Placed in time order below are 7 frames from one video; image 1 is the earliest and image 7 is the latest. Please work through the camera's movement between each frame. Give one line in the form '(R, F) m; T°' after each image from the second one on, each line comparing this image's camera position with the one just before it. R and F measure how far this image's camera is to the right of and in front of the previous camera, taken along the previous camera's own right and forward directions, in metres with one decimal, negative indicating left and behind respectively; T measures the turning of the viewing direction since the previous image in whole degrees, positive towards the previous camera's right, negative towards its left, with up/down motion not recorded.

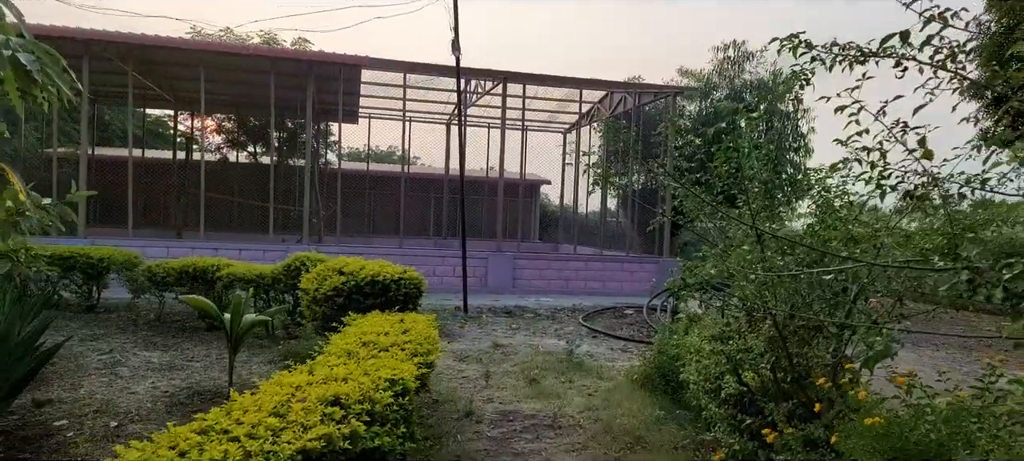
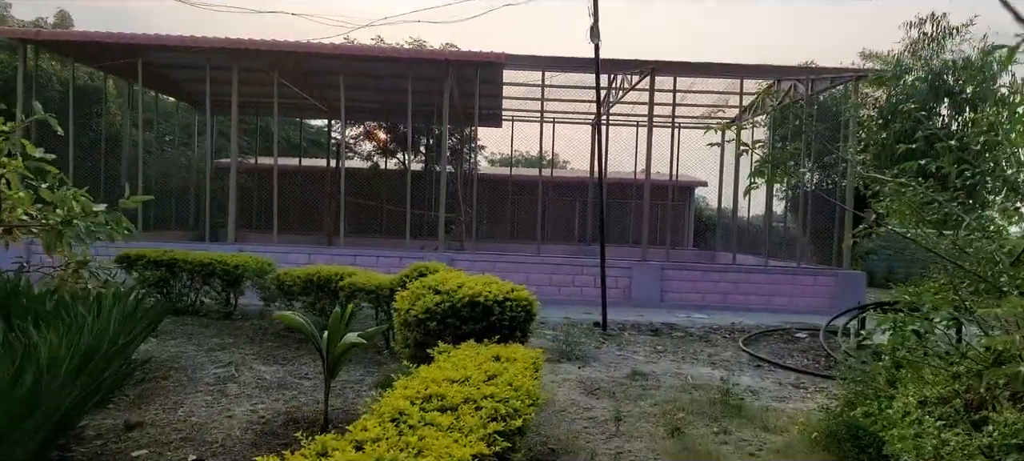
(+0.1, +0.8) m; -13°
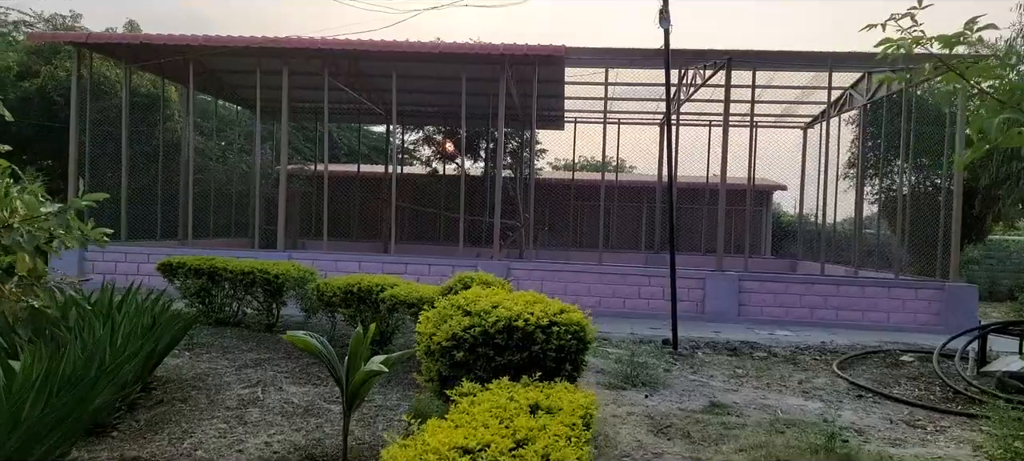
(+0.1, +0.6) m; -6°
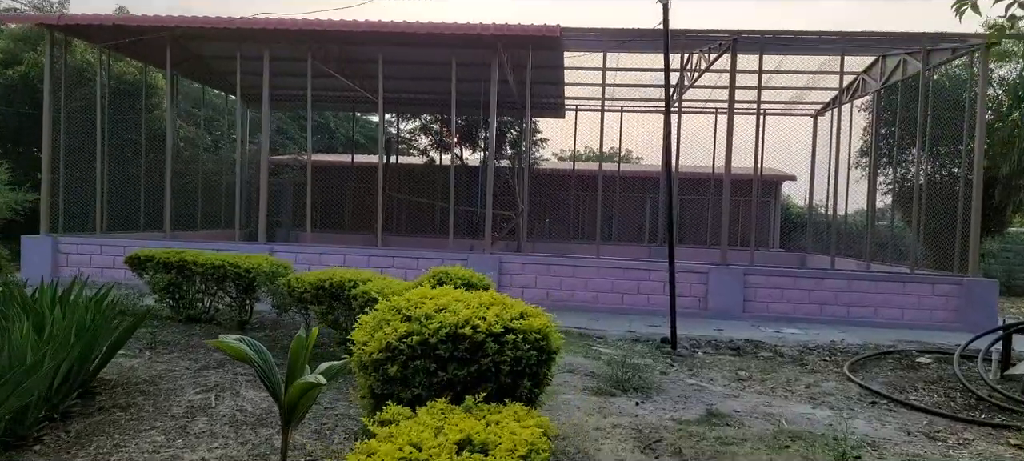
(+0.2, +0.4) m; -1°
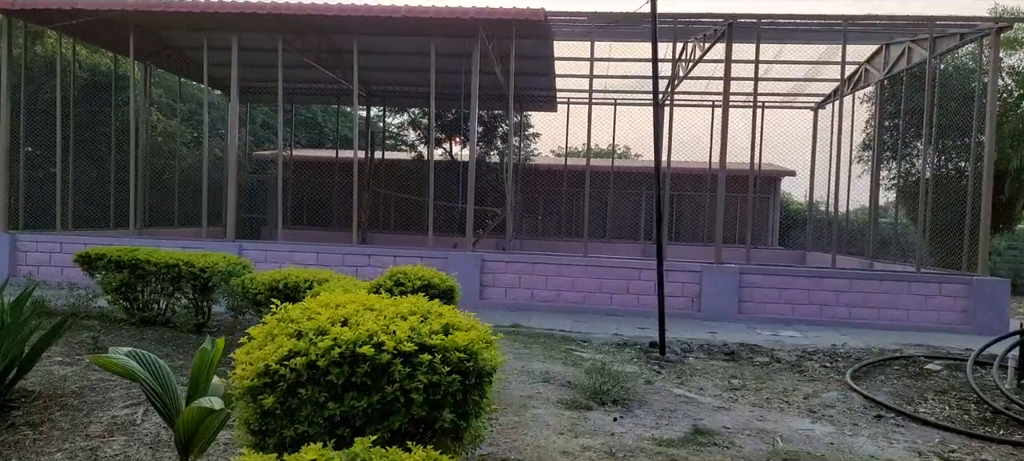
(+0.2, +0.4) m; 0°
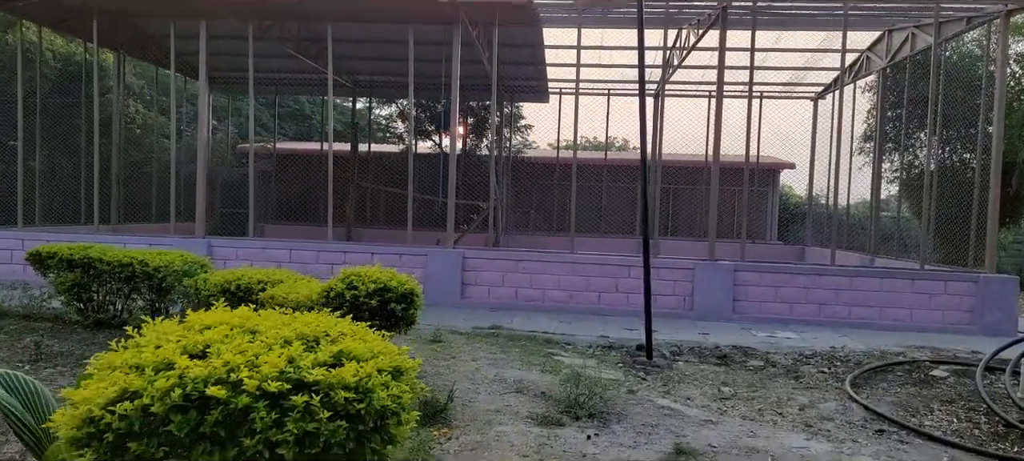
(+0.2, +0.4) m; 0°
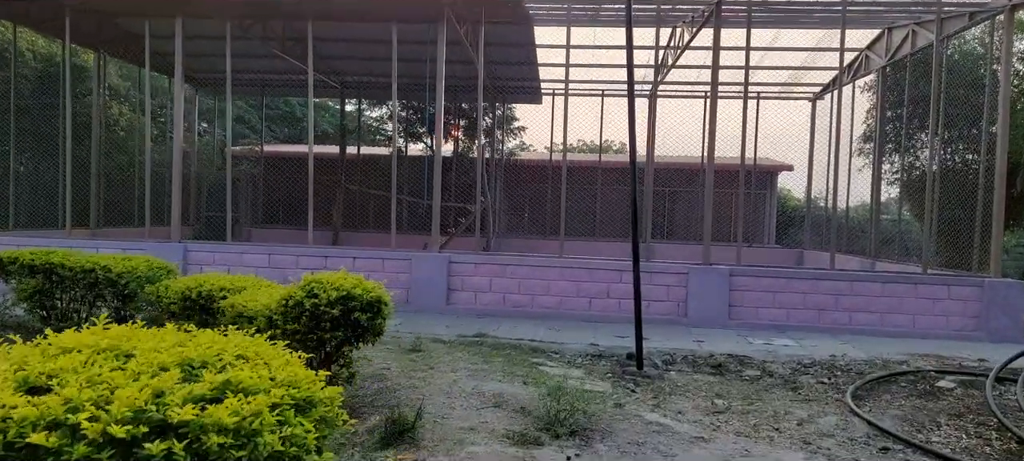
(+0.1, +0.3) m; 0°
